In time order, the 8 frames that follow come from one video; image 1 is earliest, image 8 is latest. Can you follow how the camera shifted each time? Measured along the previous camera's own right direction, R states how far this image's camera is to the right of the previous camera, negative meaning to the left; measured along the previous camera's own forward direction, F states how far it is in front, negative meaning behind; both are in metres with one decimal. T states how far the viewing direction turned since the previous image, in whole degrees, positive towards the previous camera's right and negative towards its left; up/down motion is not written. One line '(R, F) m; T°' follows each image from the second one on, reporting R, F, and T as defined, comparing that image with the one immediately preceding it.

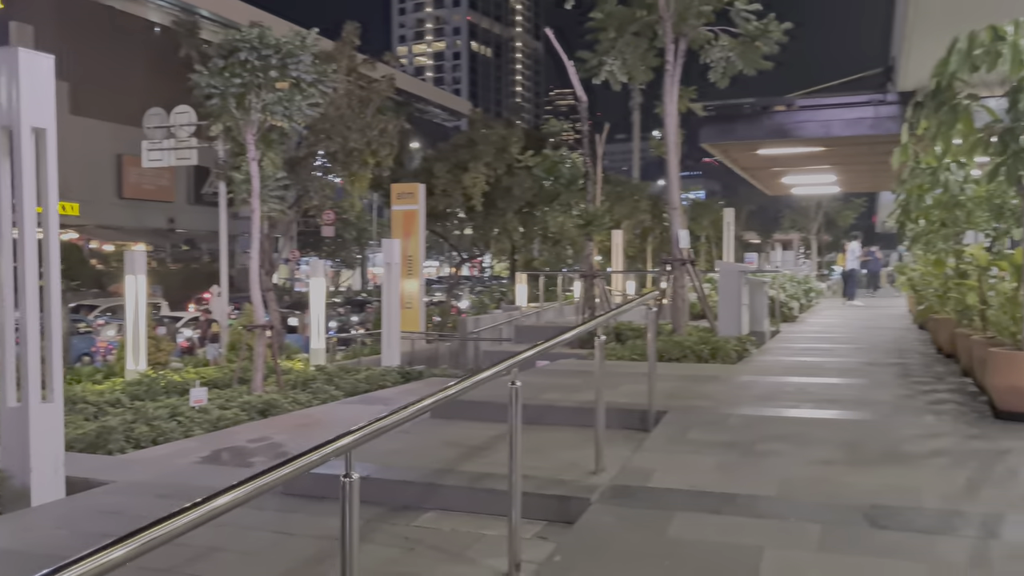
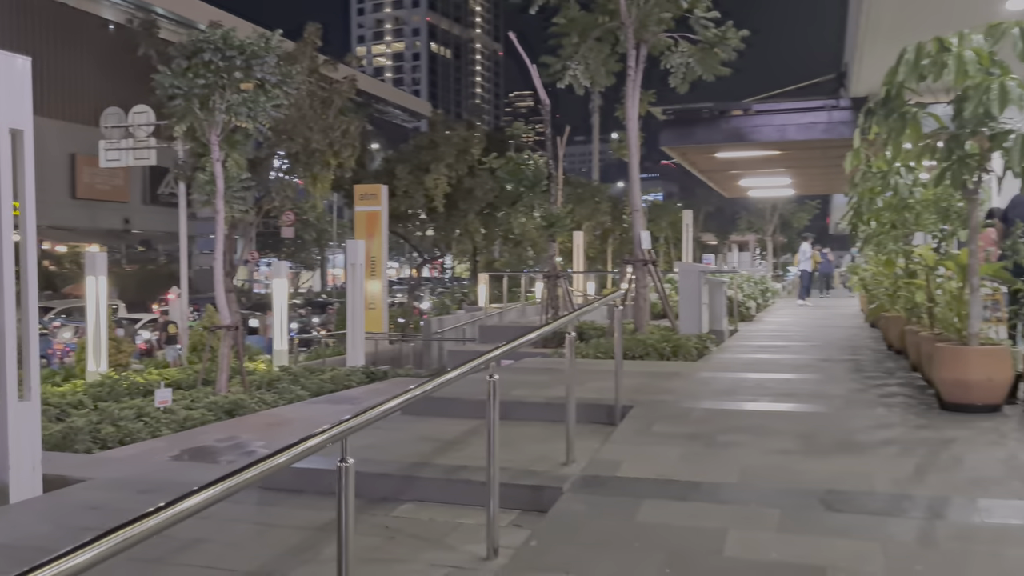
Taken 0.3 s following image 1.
(-0.1, -0.1) m; +3°
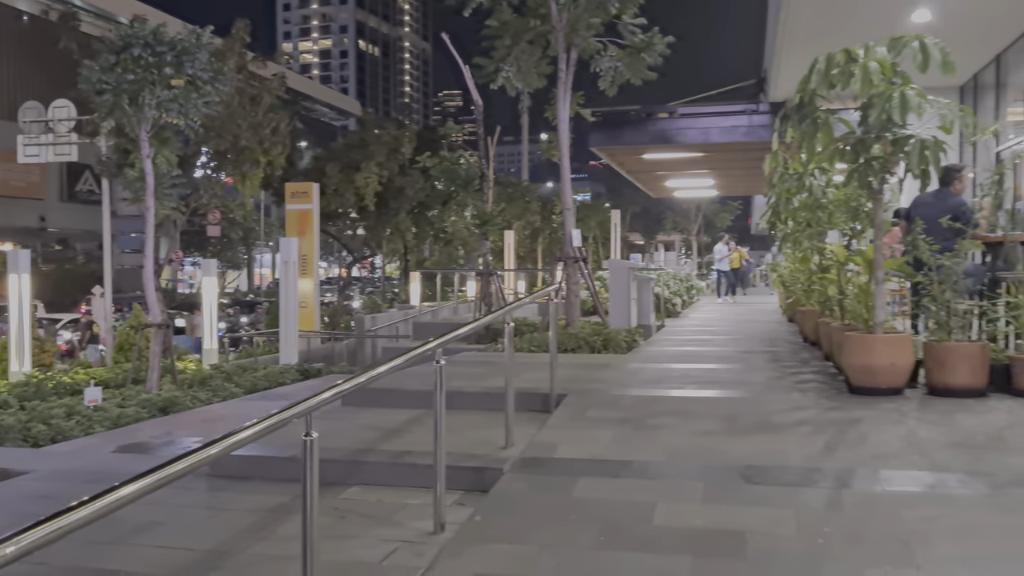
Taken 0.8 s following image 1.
(-0.1, -0.2) m; +5°
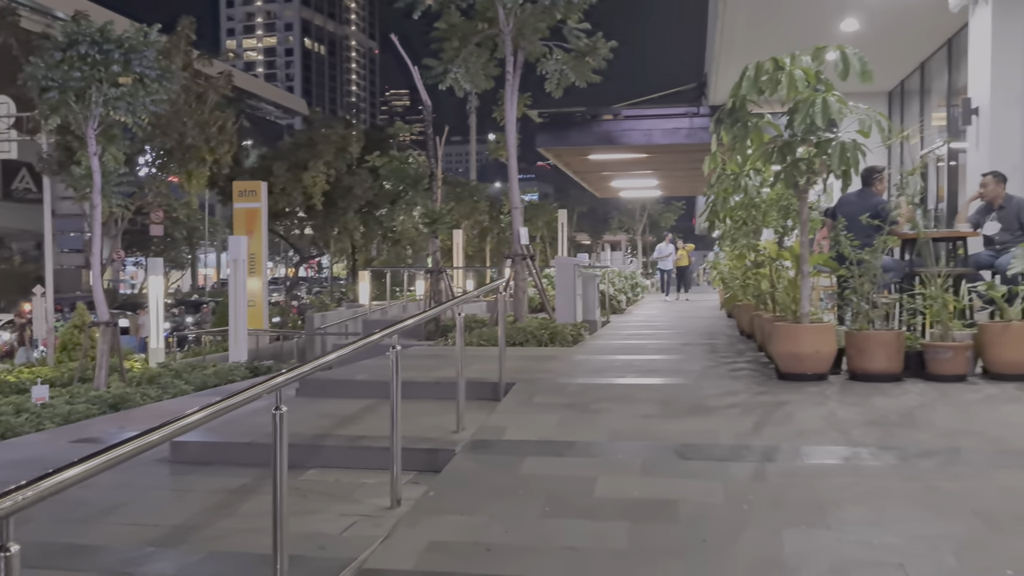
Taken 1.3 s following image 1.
(0.0, -0.2) m; +3°
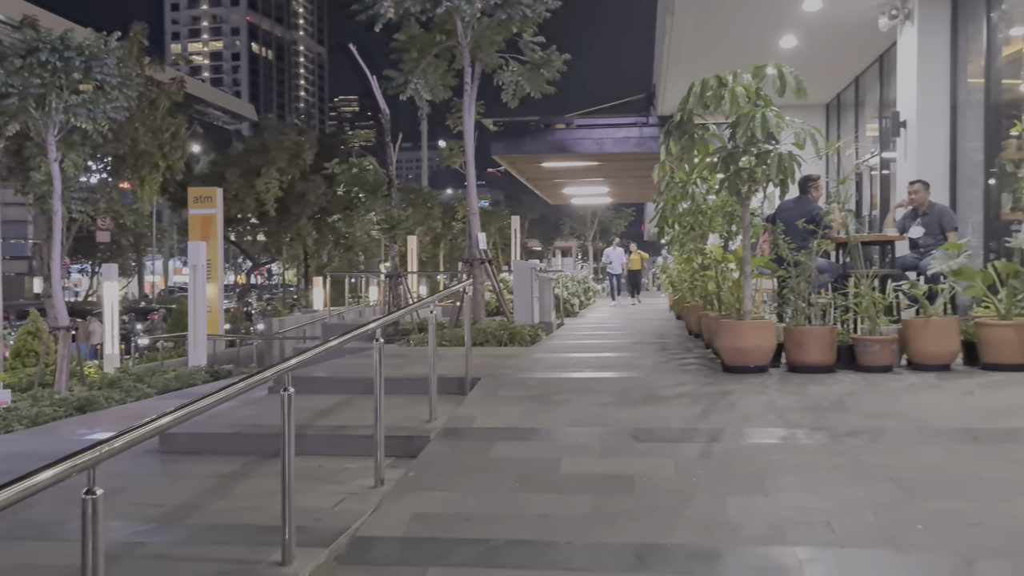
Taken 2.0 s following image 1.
(-0.1, -0.4) m; +3°
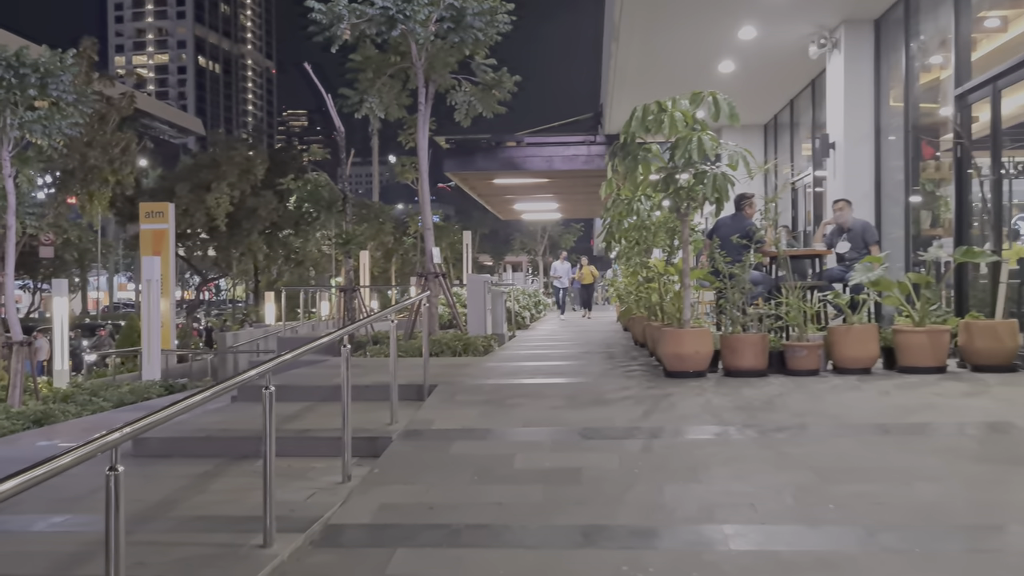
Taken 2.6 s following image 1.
(0.0, -0.3) m; +3°
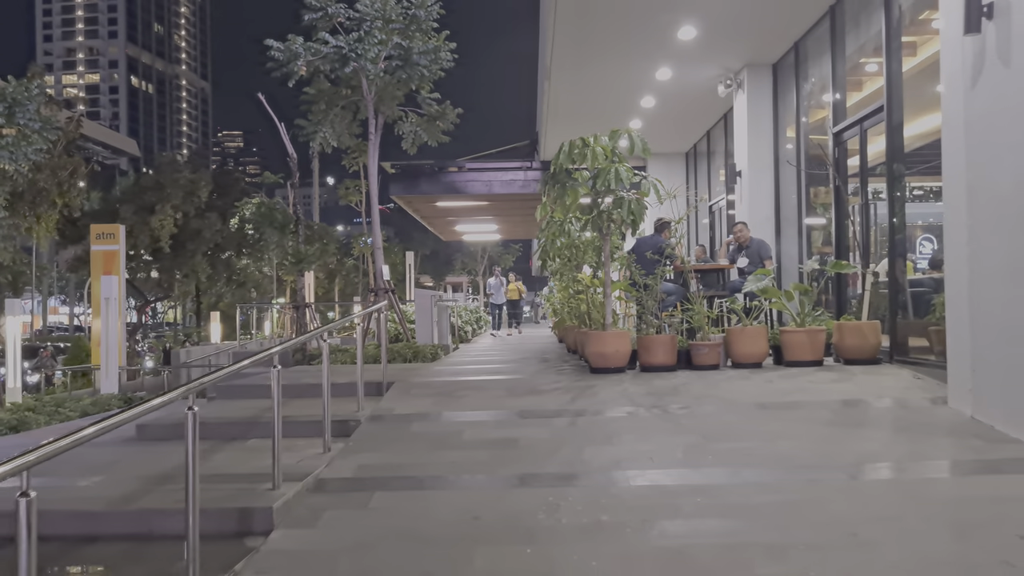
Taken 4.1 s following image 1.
(-0.1, -1.0) m; +4°
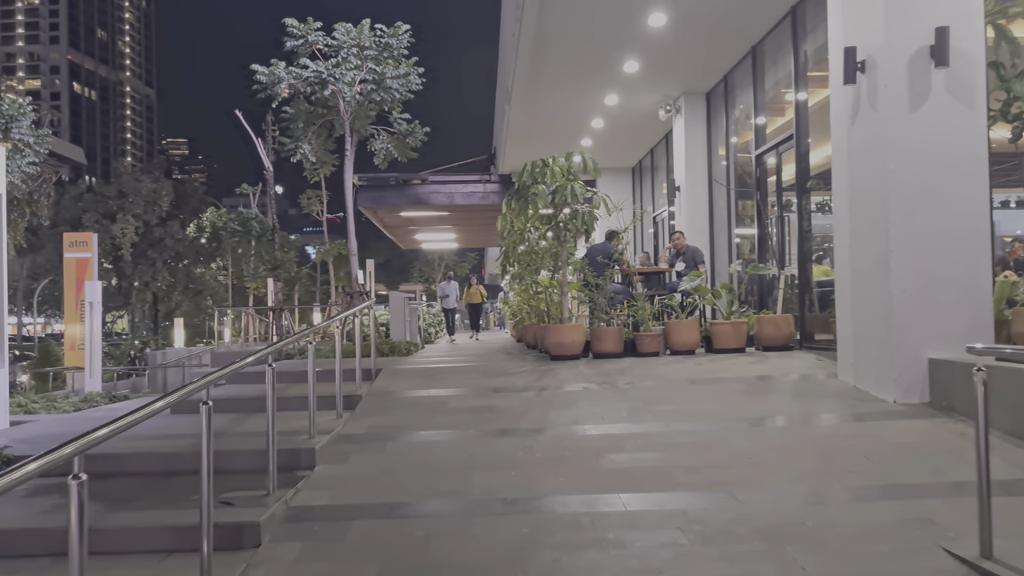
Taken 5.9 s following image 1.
(-0.2, -1.2) m; +3°
